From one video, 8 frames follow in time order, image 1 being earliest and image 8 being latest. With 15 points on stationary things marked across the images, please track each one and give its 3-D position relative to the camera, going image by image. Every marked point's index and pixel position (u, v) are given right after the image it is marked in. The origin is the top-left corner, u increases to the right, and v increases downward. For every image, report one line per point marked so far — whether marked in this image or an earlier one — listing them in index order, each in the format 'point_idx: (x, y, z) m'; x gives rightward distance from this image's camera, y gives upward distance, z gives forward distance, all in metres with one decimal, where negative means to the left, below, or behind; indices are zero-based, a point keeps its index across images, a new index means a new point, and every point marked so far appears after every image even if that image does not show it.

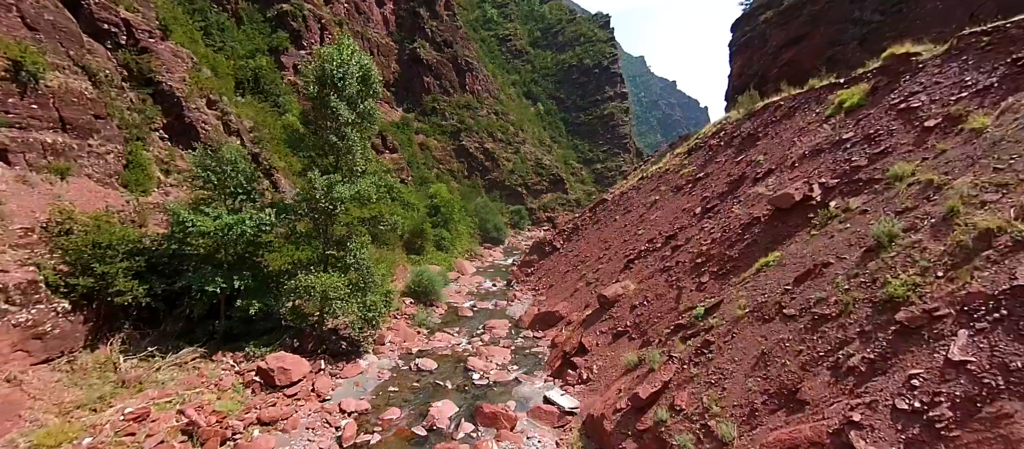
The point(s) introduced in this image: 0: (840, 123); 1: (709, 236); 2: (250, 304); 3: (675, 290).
0: (+5.4, +1.7, +8.1) m
1: (+3.5, -0.2, +8.5) m
2: (-4.1, -1.2, +7.5) m
3: (+2.6, -1.1, +7.9) m
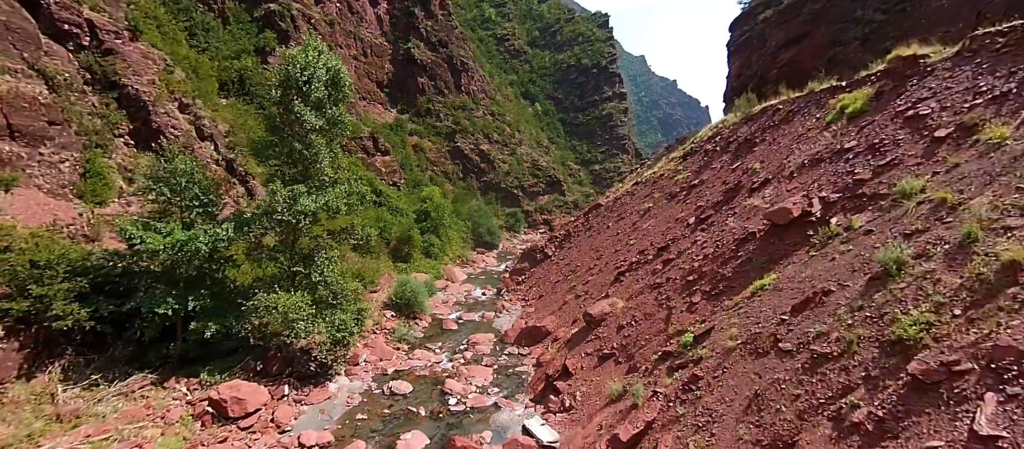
0: (+5.1, +1.5, +7.6) m
1: (+3.1, -0.4, +8.0) m
2: (-4.4, -1.5, +7.0) m
3: (+2.3, -1.3, +7.3) m
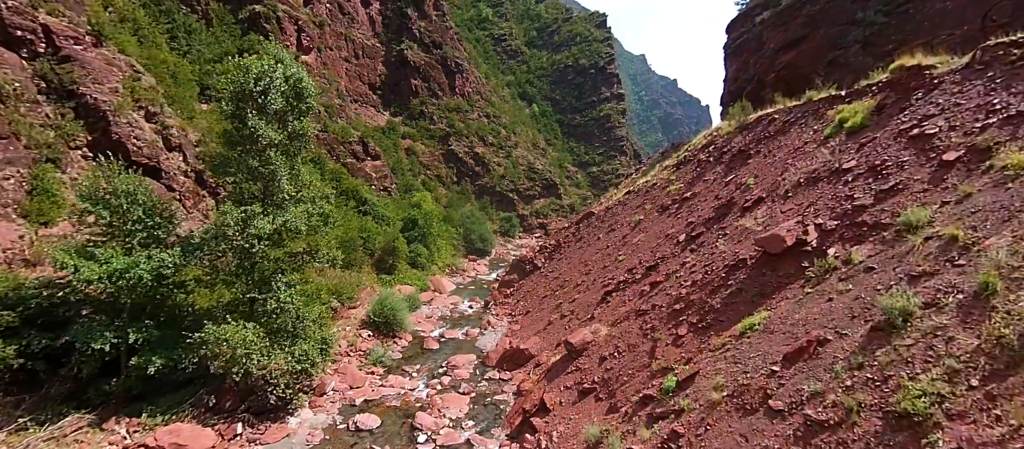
0: (+4.7, +1.1, +7.0) m
1: (+2.7, -0.8, +7.4) m
2: (-4.8, -1.8, +6.5) m
3: (+1.9, -1.6, +6.8) m
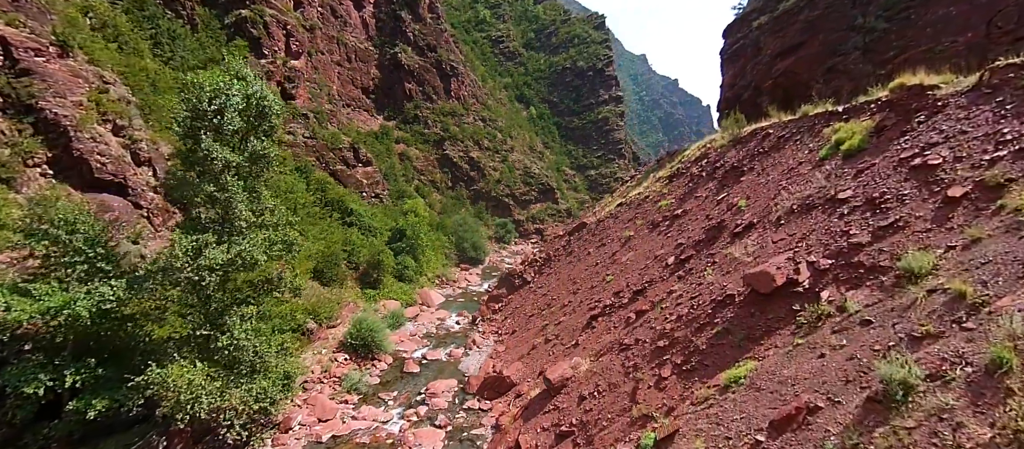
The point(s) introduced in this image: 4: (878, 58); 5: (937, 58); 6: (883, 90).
0: (+4.3, +0.7, +6.5) m
1: (+2.3, -1.2, +6.9) m
2: (-5.2, -2.2, +6.0) m
3: (+1.5, -2.0, +6.3) m
4: (+9.1, +4.2, +12.1) m
5: (+9.2, +3.8, +10.6) m
6: (+6.0, +2.2, +7.9) m
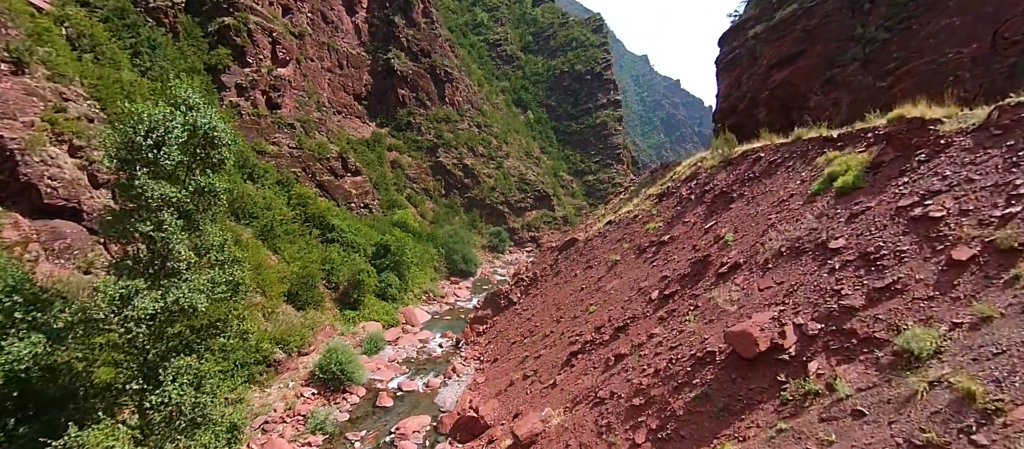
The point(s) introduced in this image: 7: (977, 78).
0: (+3.9, +0.2, +5.9) m
1: (+1.9, -1.7, +6.4) m
2: (-5.6, -2.8, +5.4) m
3: (+1.0, -2.6, +5.7) m
4: (+8.6, +3.6, +11.5) m
5: (+8.8, +3.2, +10.0) m
6: (+5.6, +1.6, +7.4) m
7: (+8.8, +2.7, +9.2) m
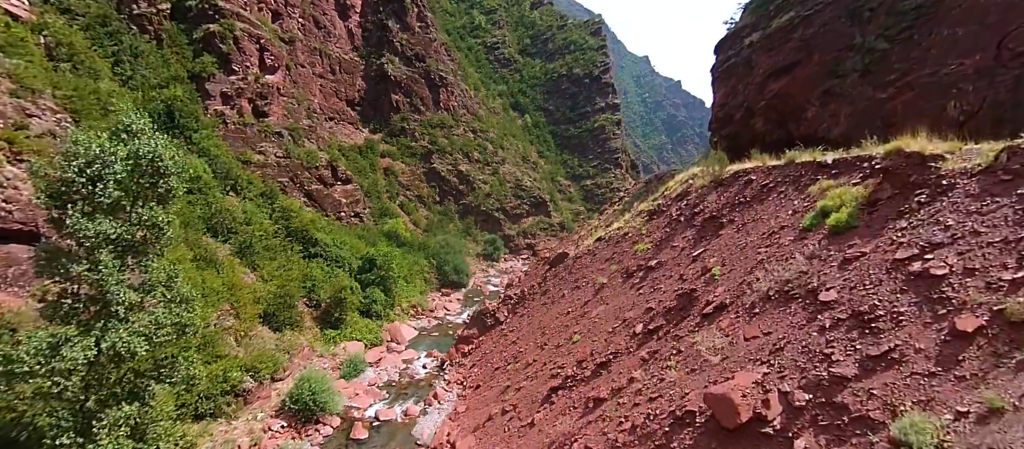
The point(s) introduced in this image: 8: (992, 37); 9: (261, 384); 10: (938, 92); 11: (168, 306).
0: (+3.4, -0.3, +5.4) m
1: (+1.5, -2.2, +5.9) m
2: (-6.1, -3.2, +5.0) m
3: (+0.6, -3.0, +5.2) m
4: (+8.2, +3.1, +11.0) m
5: (+8.4, +2.7, +9.5) m
6: (+5.2, +1.2, +6.9) m
7: (+8.4, +2.2, +8.7) m
8: (+8.8, +3.4, +9.0) m
9: (-5.5, -3.5, +10.7) m
10: (+8.4, +2.6, +9.6) m
11: (-4.6, -1.1, +6.6) m
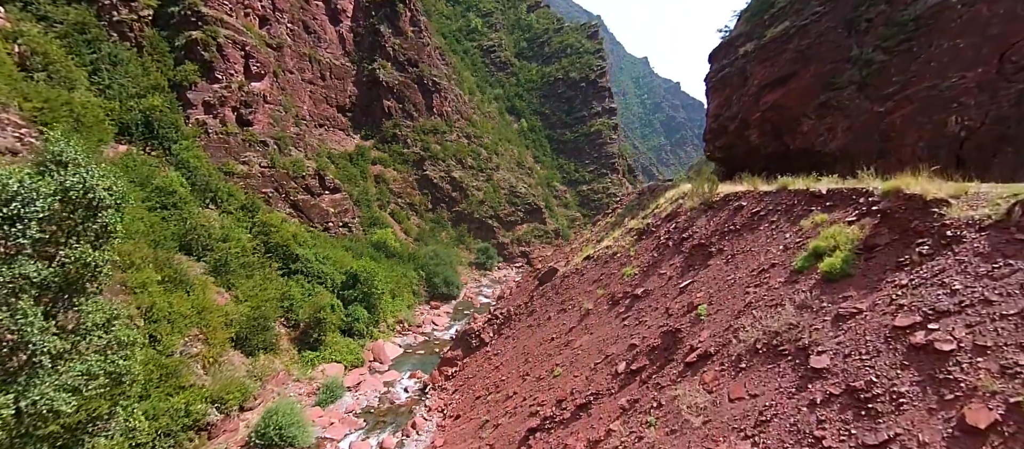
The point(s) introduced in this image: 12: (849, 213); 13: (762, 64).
0: (+3.1, -0.8, +4.9) m
1: (+1.1, -2.7, +5.4) m
2: (-6.5, -3.7, +4.4) m
3: (+0.2, -3.5, +4.7) m
4: (+7.8, +2.6, +10.5) m
5: (+8.0, +2.2, +9.0) m
6: (+4.8, +0.7, +6.4) m
7: (+8.0, +1.8, +8.2) m
8: (+8.4, +2.9, +8.5) m
9: (-5.9, -4.0, +10.2) m
10: (+8.0, +2.1, +9.1) m
11: (-5.0, -1.6, +6.0) m
12: (+4.0, +0.2, +5.8) m
13: (+7.2, +4.6, +14.2) m
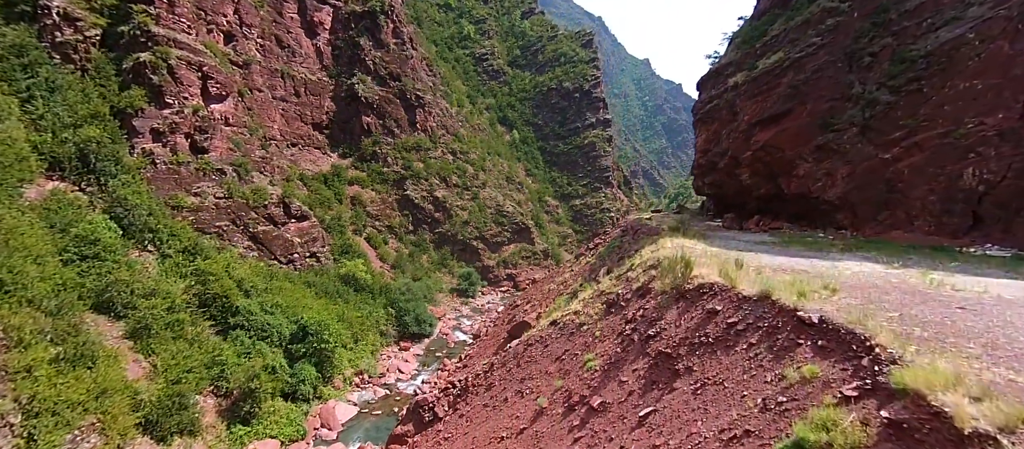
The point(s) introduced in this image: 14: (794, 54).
0: (+2.0, -2.2, +3.4) m
1: (0.0, -4.1, +3.8) m
2: (-7.5, -5.1, +2.9) m
3: (-0.9, -5.0, +3.2) m
4: (+6.8, +1.1, +9.0) m
5: (+6.9, +0.7, +7.4) m
6: (+3.7, -0.8, +4.8) m
7: (+6.9, +0.2, +6.7) m
8: (+7.4, +1.4, +6.9) m
9: (-6.9, -5.4, +8.6) m
10: (+6.9, +0.6, +7.6) m
11: (-6.0, -3.0, +4.5) m
12: (+2.9, -1.3, +4.3) m
13: (+6.2, +3.1, +12.6) m
14: (+6.6, +3.8, +11.4) m
